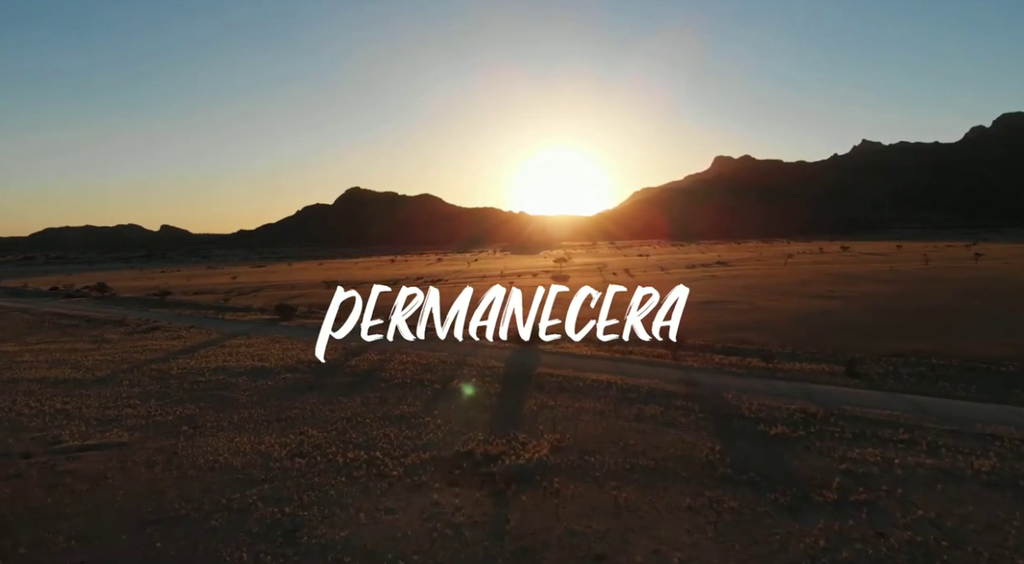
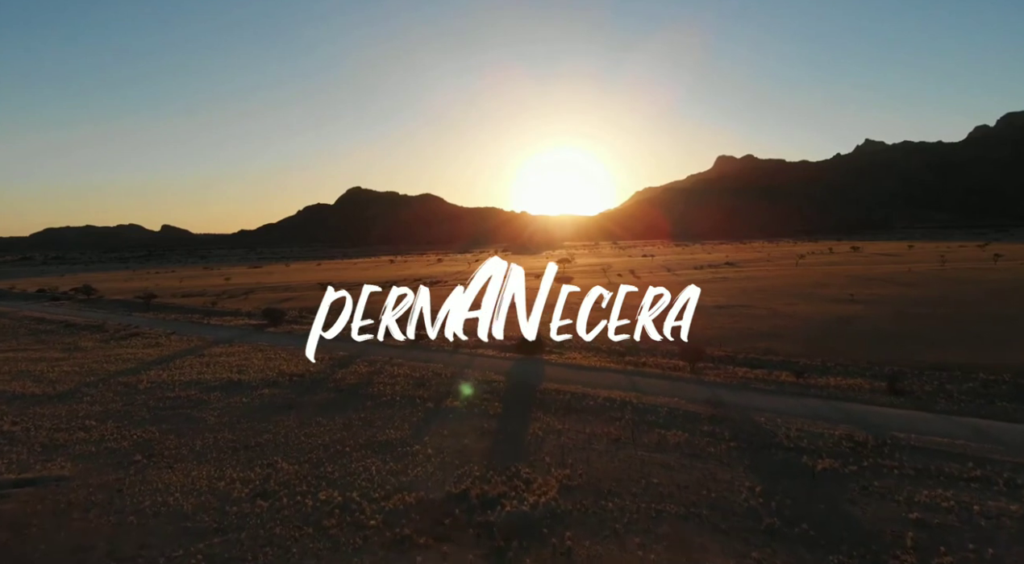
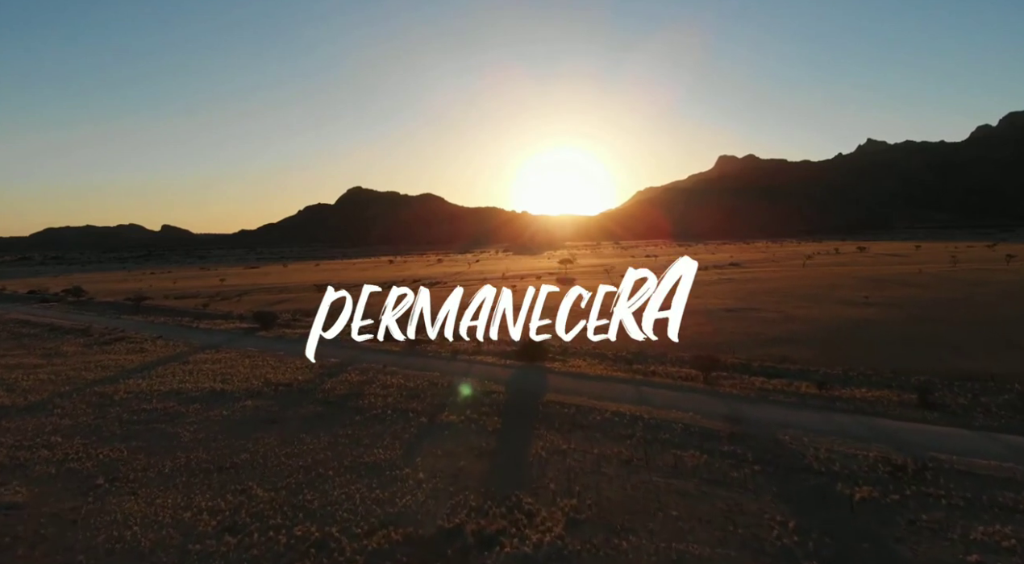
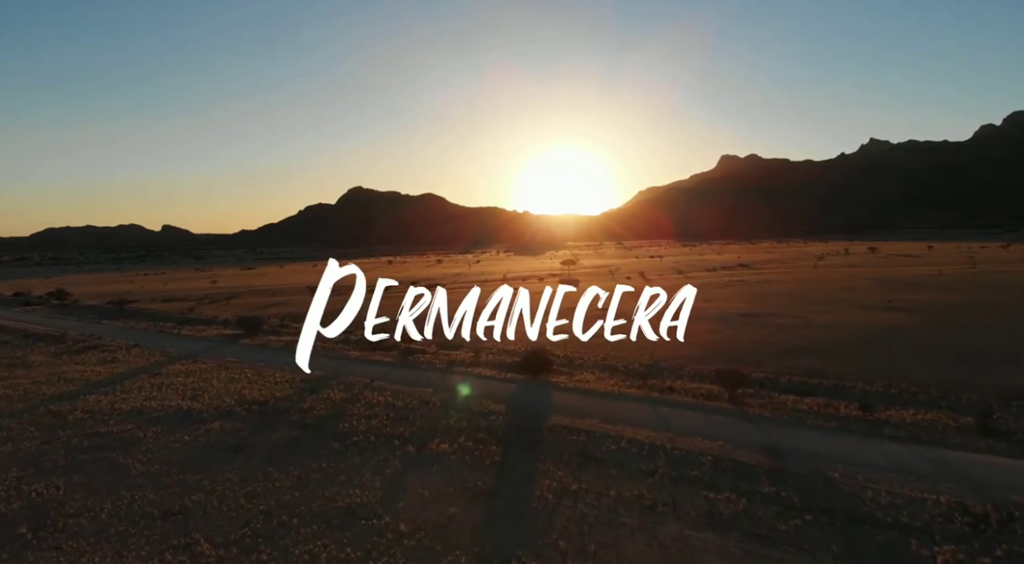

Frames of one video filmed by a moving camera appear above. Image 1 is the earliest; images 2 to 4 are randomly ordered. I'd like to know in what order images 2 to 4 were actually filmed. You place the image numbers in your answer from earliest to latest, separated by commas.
2, 3, 4
